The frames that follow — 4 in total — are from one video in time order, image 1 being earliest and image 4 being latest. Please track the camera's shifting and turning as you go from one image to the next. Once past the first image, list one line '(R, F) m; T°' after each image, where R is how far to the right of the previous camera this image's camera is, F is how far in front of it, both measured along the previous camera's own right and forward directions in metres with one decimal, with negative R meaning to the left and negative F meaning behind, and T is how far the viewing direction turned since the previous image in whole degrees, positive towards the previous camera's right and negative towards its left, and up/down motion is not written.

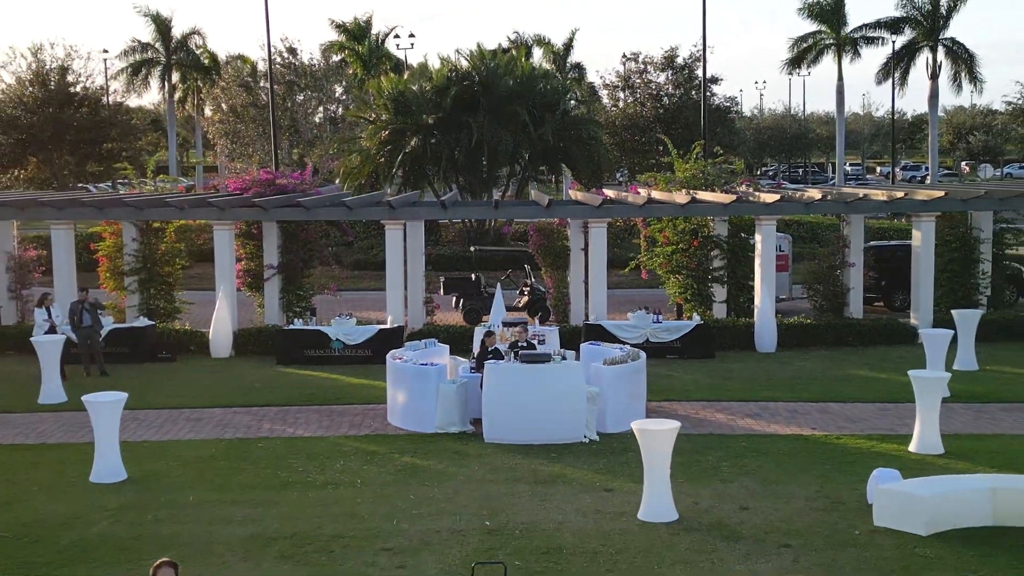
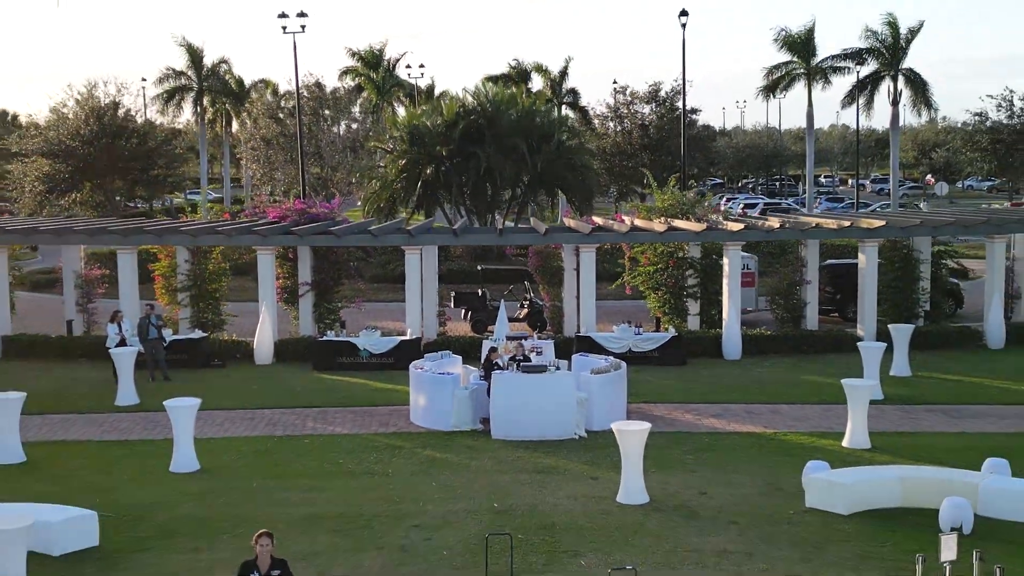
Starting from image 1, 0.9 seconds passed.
(0.0, -2.1) m; 0°
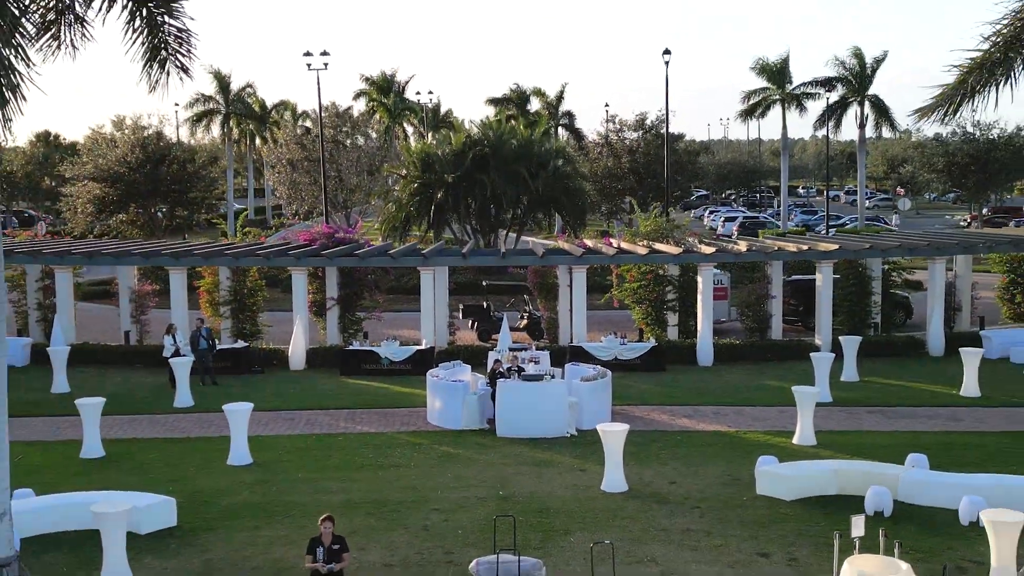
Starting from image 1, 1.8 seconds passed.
(0.0, -2.2) m; 0°
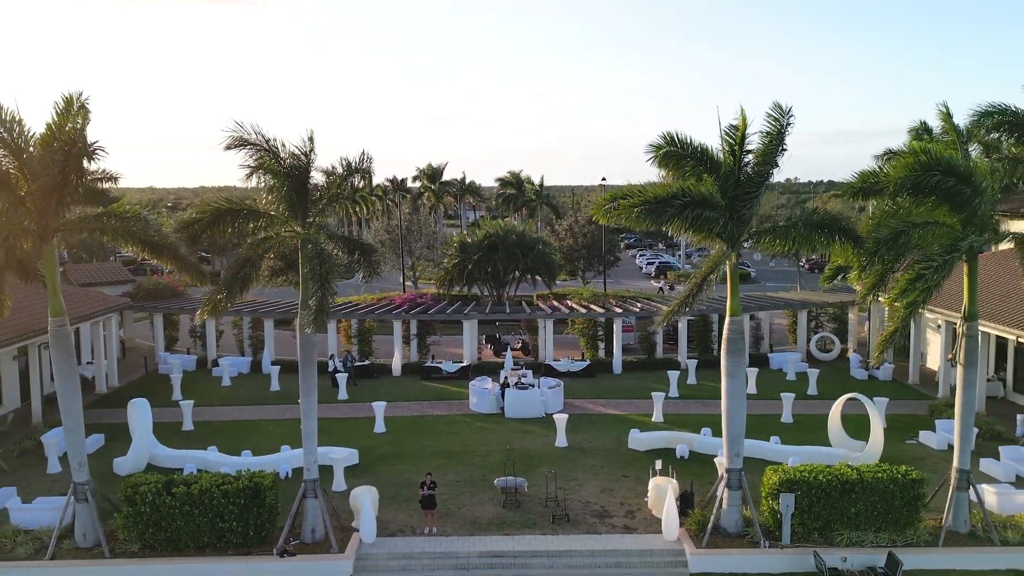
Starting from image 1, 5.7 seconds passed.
(0.0, -14.2) m; 0°
